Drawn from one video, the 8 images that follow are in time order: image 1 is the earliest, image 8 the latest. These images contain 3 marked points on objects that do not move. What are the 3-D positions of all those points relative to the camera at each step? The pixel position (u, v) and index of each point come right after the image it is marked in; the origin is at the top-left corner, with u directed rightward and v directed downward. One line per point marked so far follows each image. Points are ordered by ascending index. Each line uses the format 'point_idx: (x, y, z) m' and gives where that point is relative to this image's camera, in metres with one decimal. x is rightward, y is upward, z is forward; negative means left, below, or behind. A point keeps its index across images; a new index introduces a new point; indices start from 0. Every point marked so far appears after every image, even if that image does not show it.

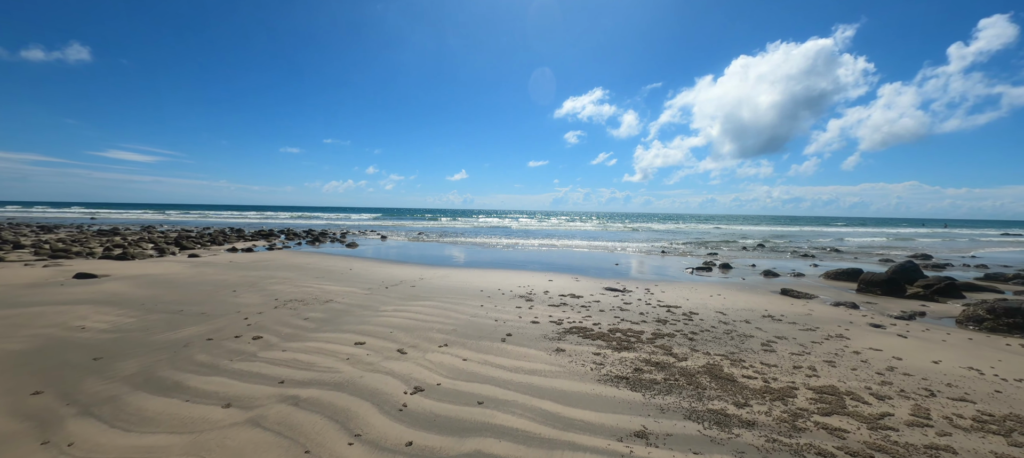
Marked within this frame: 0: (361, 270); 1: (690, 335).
0: (-6.2, -1.7, +14.1) m
1: (+3.5, -2.1, +6.9) m
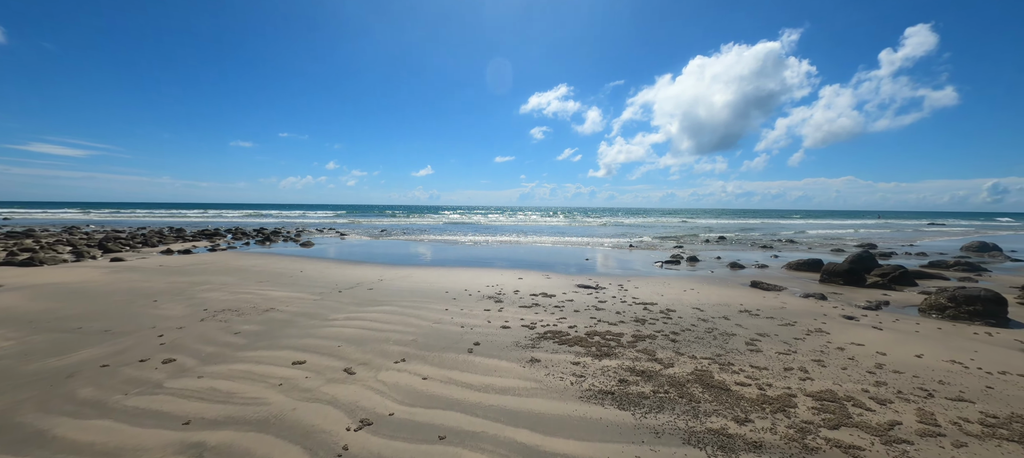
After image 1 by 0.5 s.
0: (-7.4, -1.6, +12.7) m
1: (+2.9, -2.0, +6.4) m
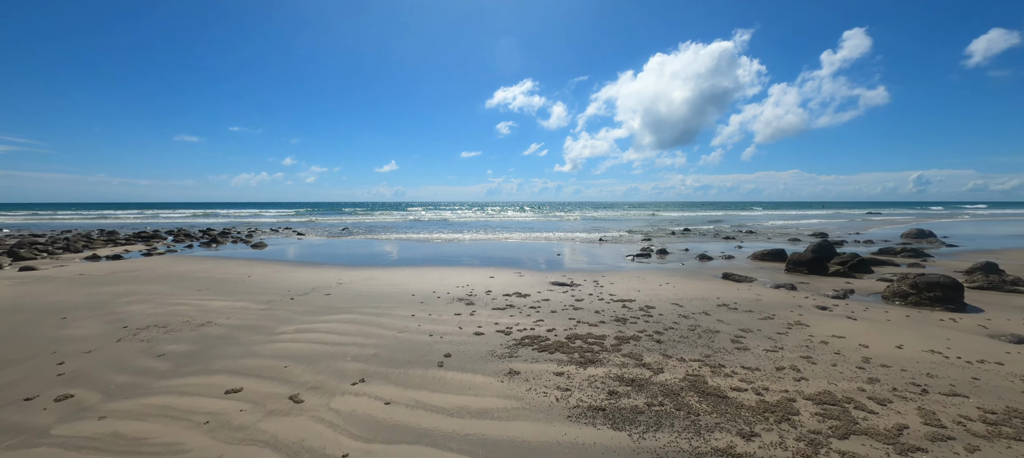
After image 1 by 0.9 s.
0: (-8.3, -1.6, +11.5) m
1: (+2.5, -1.9, +6.1) m
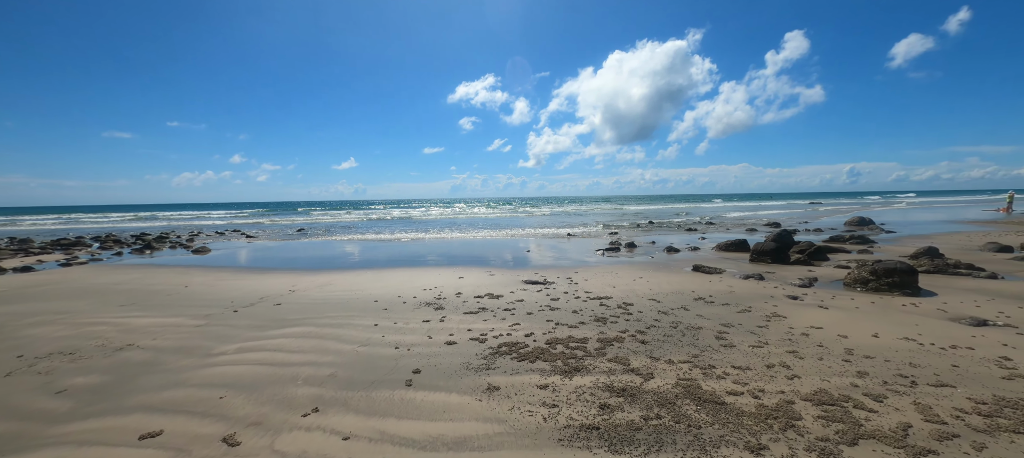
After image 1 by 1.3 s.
0: (-9.1, -1.7, +10.2) m
1: (+2.1, -1.8, +5.8) m
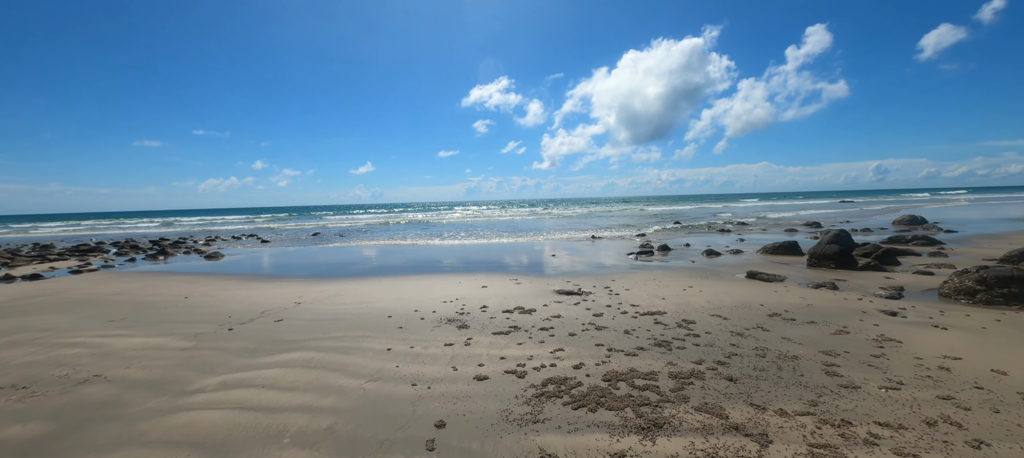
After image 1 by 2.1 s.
0: (-8.4, -1.9, +9.3) m
1: (+2.7, -1.8, +4.5) m
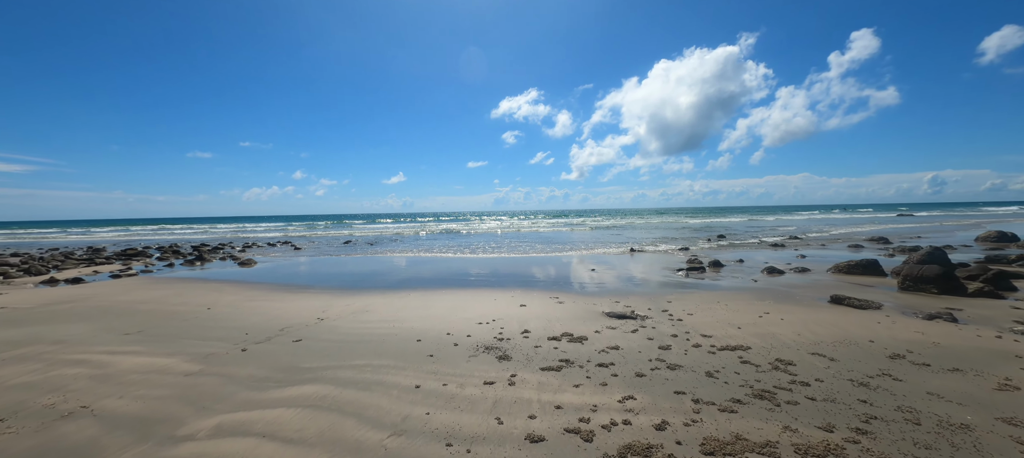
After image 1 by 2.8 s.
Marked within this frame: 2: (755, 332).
0: (-7.4, -2.0, +8.9) m
1: (+3.3, -2.0, +3.2) m
2: (+4.5, -1.9, +6.5) m
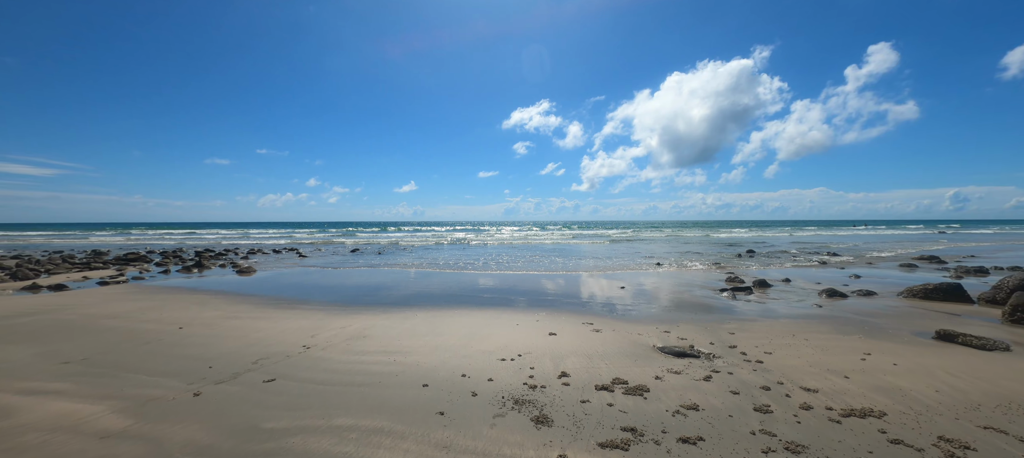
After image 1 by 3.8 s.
0: (-6.8, -2.2, +7.6) m
1: (+3.8, -2.1, +1.6) m
2: (+5.0, -2.2, +4.8) m
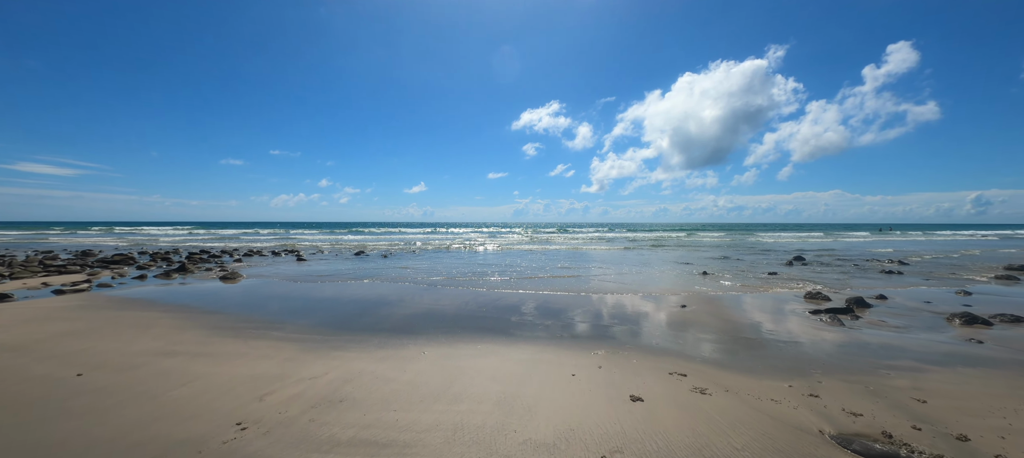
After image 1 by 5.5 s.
0: (-6.0, -2.2, +5.2) m
1: (+4.4, -2.2, -1.0) m
2: (+5.7, -2.2, +2.2) m
